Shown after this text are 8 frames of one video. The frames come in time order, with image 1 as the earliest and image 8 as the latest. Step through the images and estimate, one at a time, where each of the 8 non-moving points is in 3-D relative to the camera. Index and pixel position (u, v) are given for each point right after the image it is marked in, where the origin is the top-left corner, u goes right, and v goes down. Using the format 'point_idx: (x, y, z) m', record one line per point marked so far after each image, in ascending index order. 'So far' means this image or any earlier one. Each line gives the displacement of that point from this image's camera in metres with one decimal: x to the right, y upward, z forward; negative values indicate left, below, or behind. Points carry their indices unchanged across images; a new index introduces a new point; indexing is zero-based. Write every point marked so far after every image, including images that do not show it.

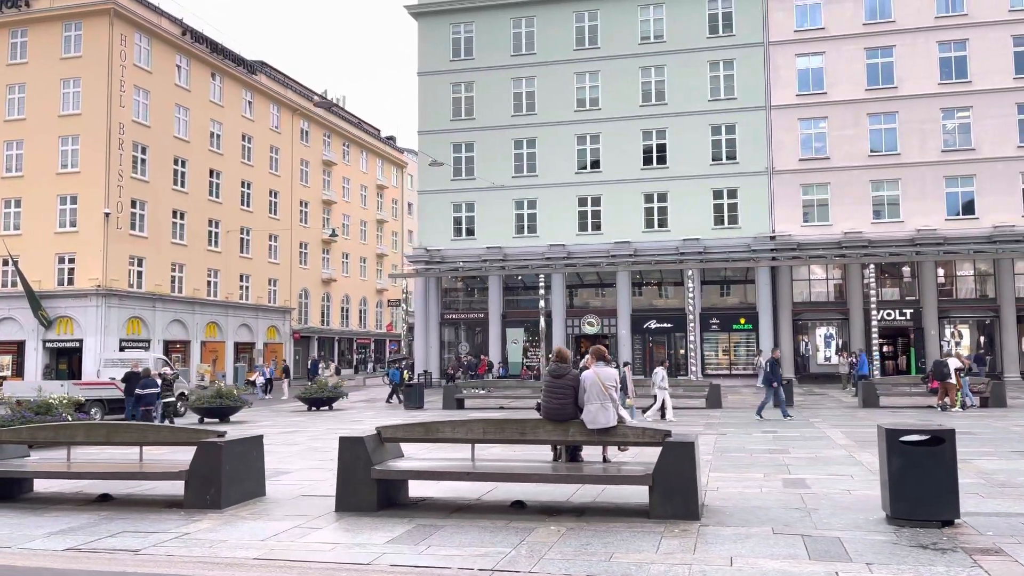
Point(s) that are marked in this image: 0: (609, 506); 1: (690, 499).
0: (+1.0, -2.3, +8.4) m
1: (+1.7, -2.0, +7.8) m
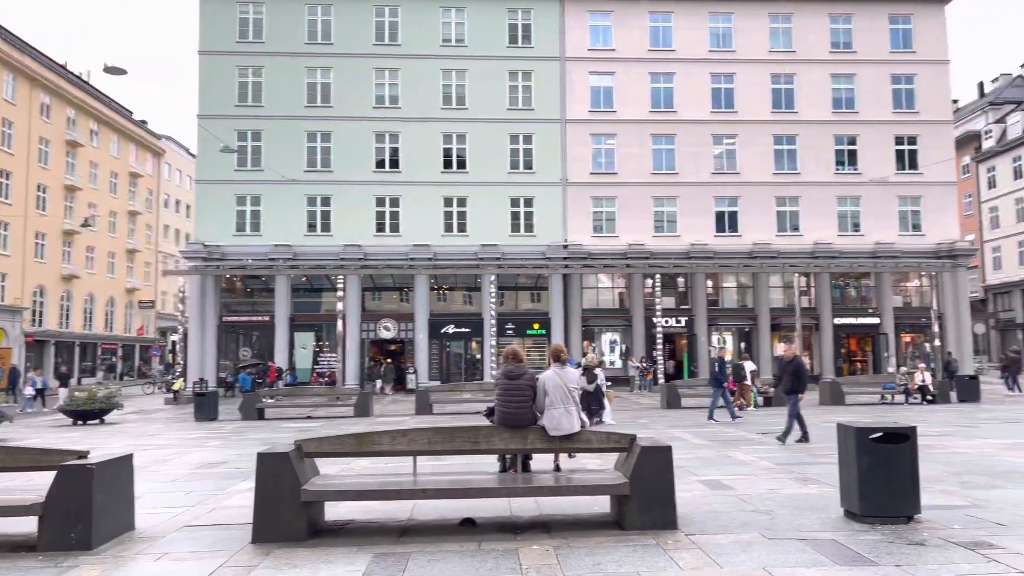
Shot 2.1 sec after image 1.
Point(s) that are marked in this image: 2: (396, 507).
0: (+0.6, -2.2, +7.7) m
1: (+1.4, -2.0, +7.3) m
2: (-1.2, -2.3, +8.4) m
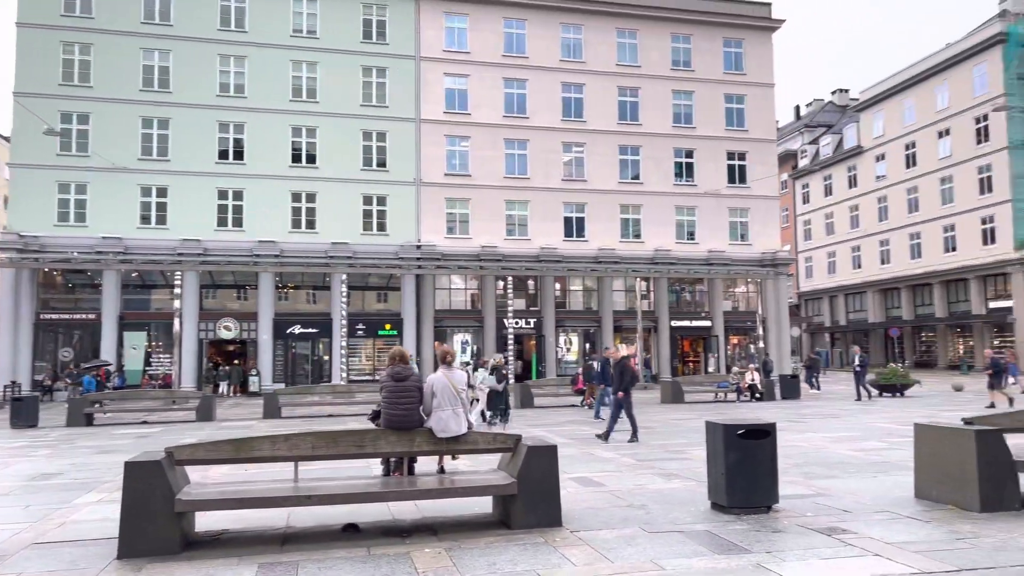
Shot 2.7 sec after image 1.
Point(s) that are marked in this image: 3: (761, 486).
0: (-0.5, -2.2, +7.7) m
1: (+0.4, -2.0, +7.5) m
2: (-2.4, -2.3, +8.1) m
3: (+2.4, -2.0, +8.0) m
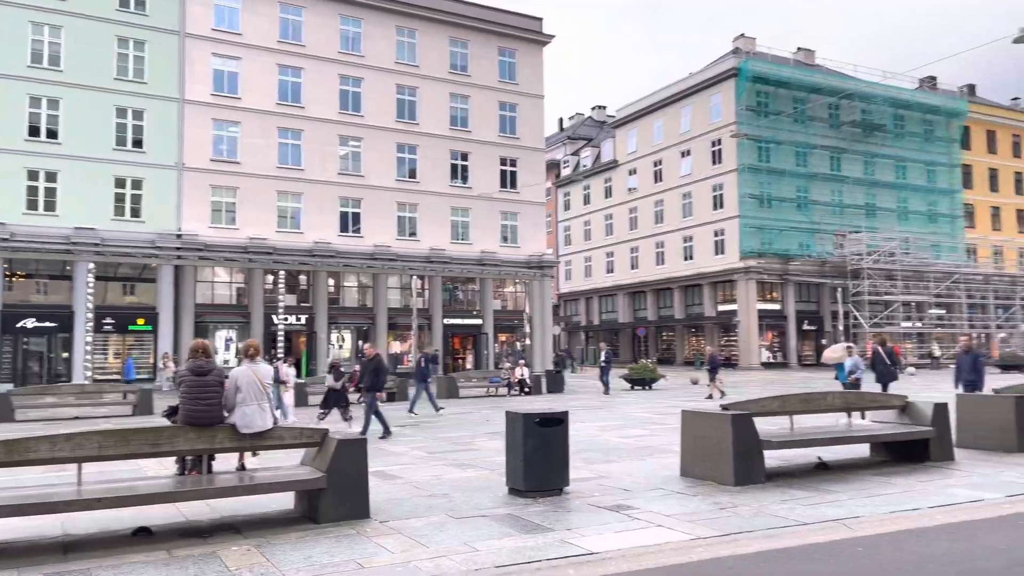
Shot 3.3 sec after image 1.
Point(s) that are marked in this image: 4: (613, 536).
0: (-2.3, -2.2, +7.5) m
1: (-1.4, -1.9, +7.5) m
2: (-4.2, -2.1, +7.3) m
3: (+0.4, -1.9, +8.6) m
4: (+0.9, -2.1, +6.9) m
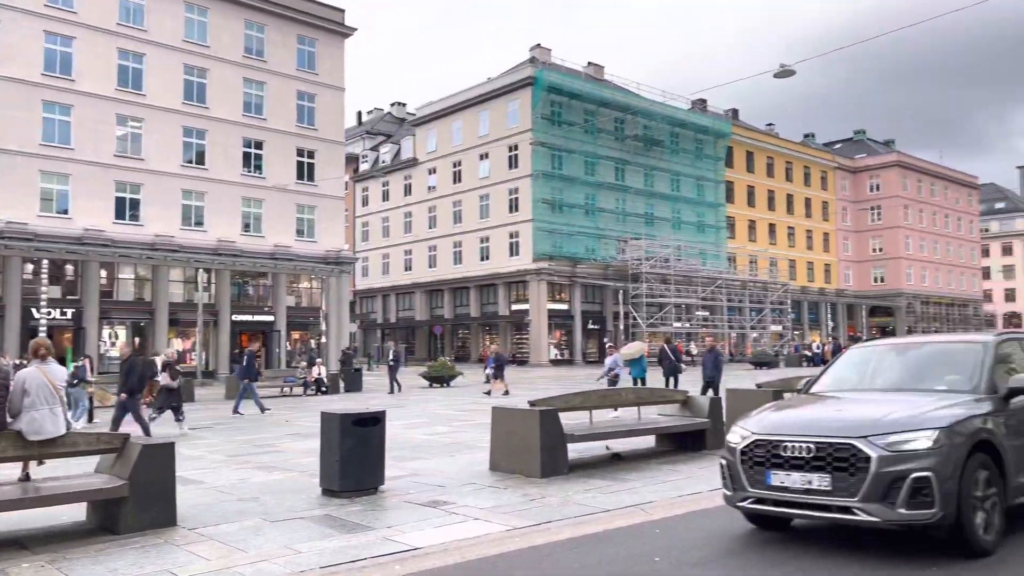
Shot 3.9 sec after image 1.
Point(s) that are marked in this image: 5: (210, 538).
0: (-3.9, -2.1, +6.9) m
1: (-3.0, -1.9, +7.2) m
2: (-5.7, -2.0, +6.2) m
3: (-1.5, -1.9, +8.6) m
4: (-0.7, -2.1, +7.1) m
5: (-2.5, -2.1, +6.8) m
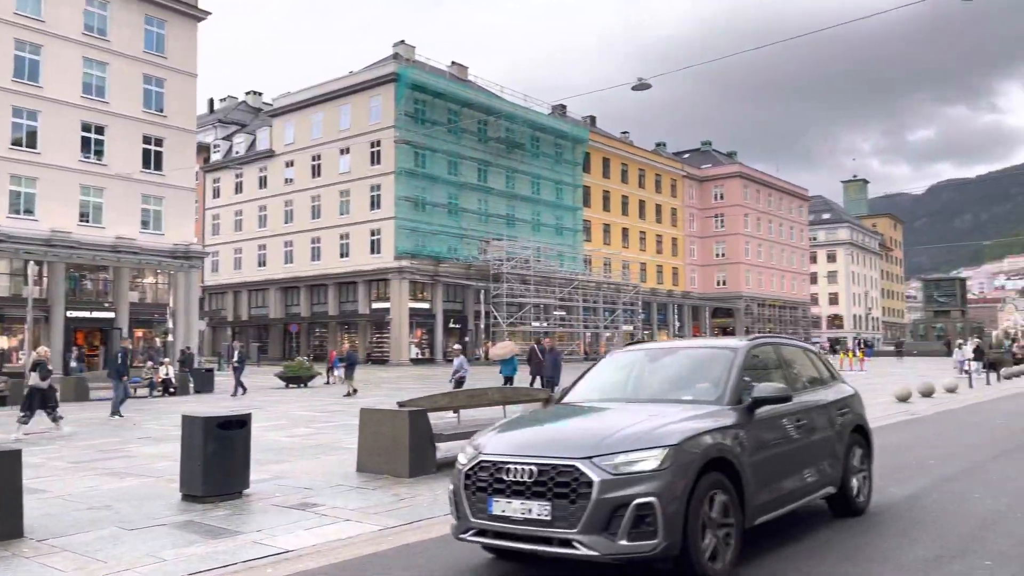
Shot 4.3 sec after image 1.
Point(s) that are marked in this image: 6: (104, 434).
0: (-5.0, -2.1, +6.3) m
1: (-4.1, -1.9, +6.7) m
2: (-6.6, -2.0, +5.3) m
3: (-2.9, -1.9, +8.4) m
4: (-1.8, -2.1, +7.0) m
5: (-3.6, -2.1, +6.4) m
6: (-7.5, -2.7, +15.0) m
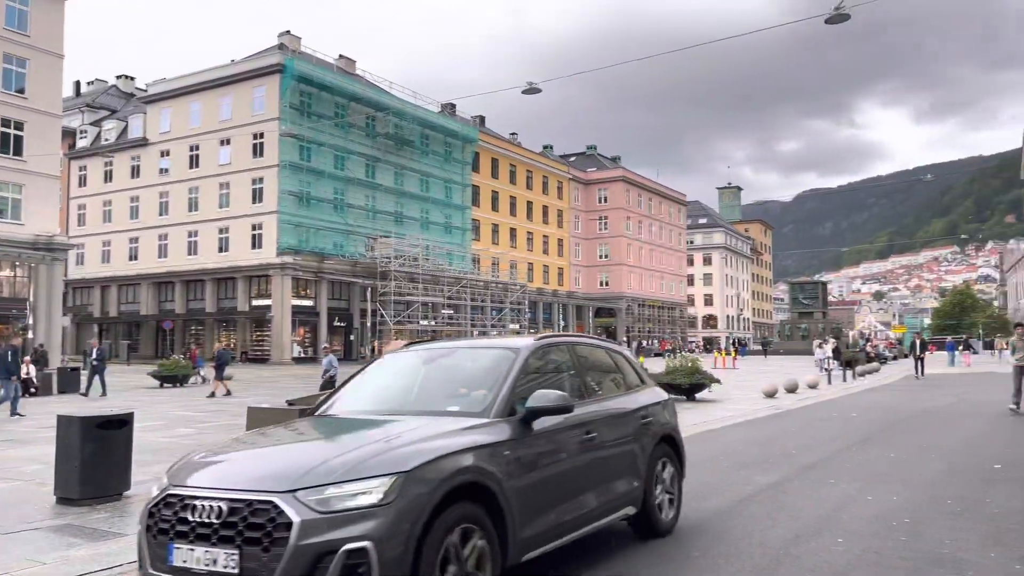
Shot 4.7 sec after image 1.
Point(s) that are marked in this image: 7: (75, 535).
0: (-5.8, -2.0, +5.7) m
1: (-5.0, -1.8, +6.3) m
2: (-7.2, -1.9, +4.6) m
3: (-4.0, -1.9, +8.2) m
4: (-2.7, -2.1, +6.9) m
5: (-4.4, -2.0, +6.1) m
6: (-9.5, -2.6, +14.0) m
7: (-3.7, -2.1, +6.8) m
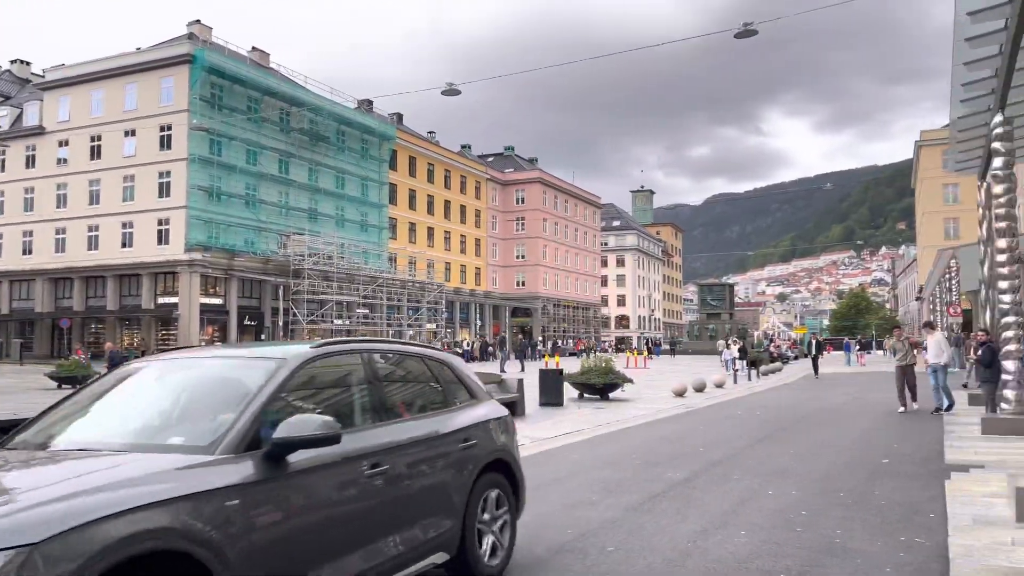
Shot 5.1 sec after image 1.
0: (-6.3, -2.0, +5.3) m
1: (-5.6, -1.8, +6.0) m
2: (-7.6, -1.9, +4.0) m
3: (-4.8, -1.9, +7.9) m
4: (-3.4, -2.1, +6.8) m
5: (-4.9, -2.0, +5.8) m
6: (-10.9, -2.5, +13.2) m
7: (-4.3, -2.1, +6.6) m
